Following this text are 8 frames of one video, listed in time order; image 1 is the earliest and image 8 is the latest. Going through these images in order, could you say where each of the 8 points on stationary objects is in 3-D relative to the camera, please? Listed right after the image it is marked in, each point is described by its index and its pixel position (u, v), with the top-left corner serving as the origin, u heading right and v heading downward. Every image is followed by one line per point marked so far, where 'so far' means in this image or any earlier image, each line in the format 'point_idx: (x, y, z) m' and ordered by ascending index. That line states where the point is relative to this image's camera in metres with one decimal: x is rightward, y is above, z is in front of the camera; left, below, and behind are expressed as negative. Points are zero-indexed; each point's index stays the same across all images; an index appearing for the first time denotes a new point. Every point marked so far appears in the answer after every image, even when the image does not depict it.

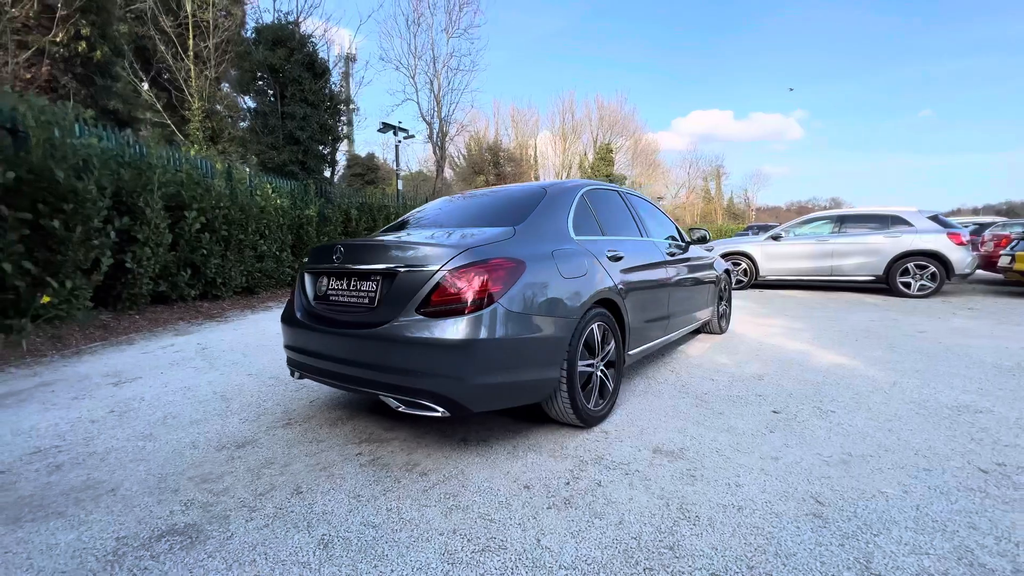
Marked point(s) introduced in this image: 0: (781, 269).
0: (+6.4, +0.5, +10.6) m
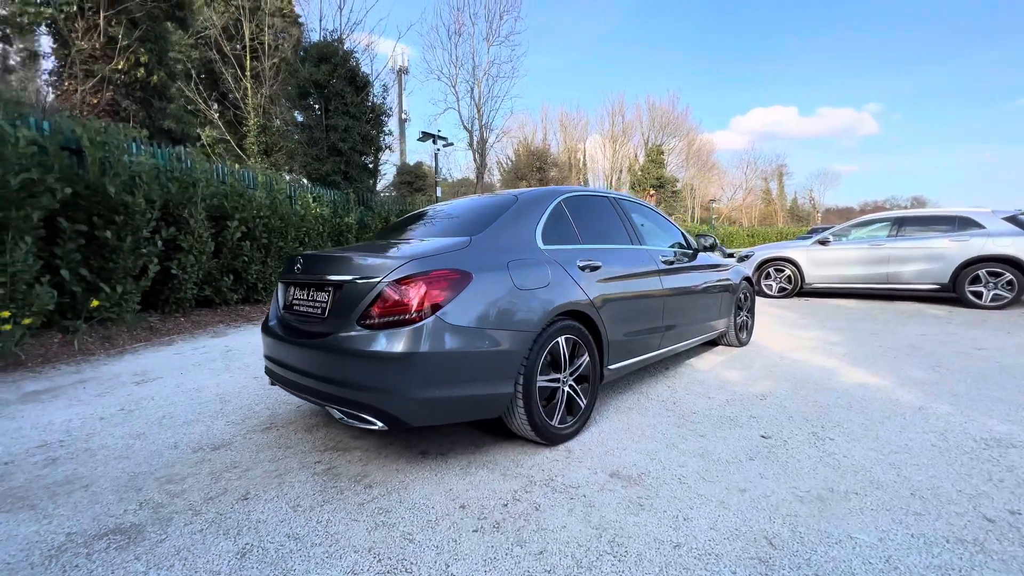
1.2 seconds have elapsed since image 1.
0: (+7.0, +0.3, +9.8) m
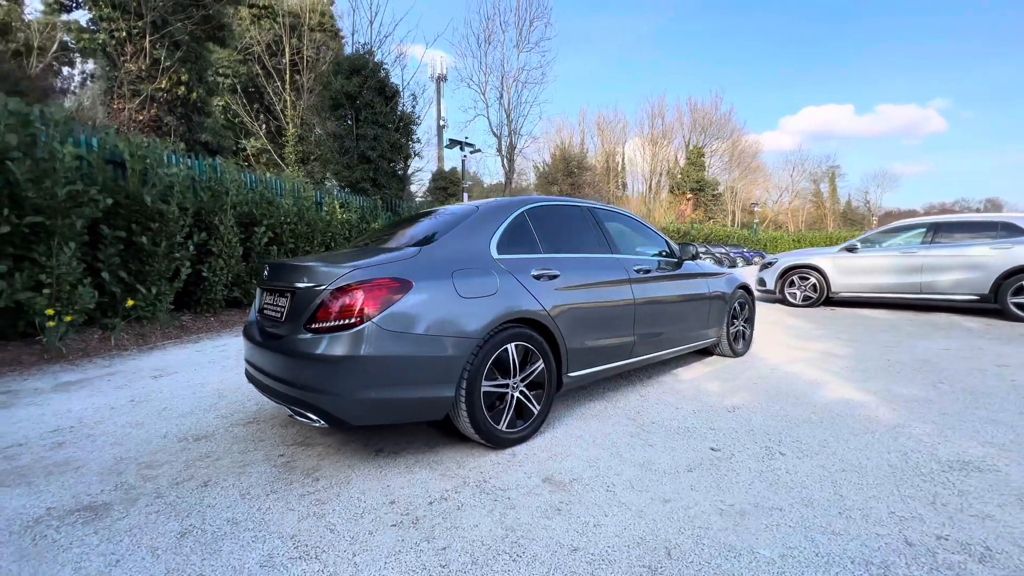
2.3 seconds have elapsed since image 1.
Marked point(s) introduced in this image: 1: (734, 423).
0: (+7.2, +0.1, +9.3) m
1: (+1.6, -1.0, +3.3) m
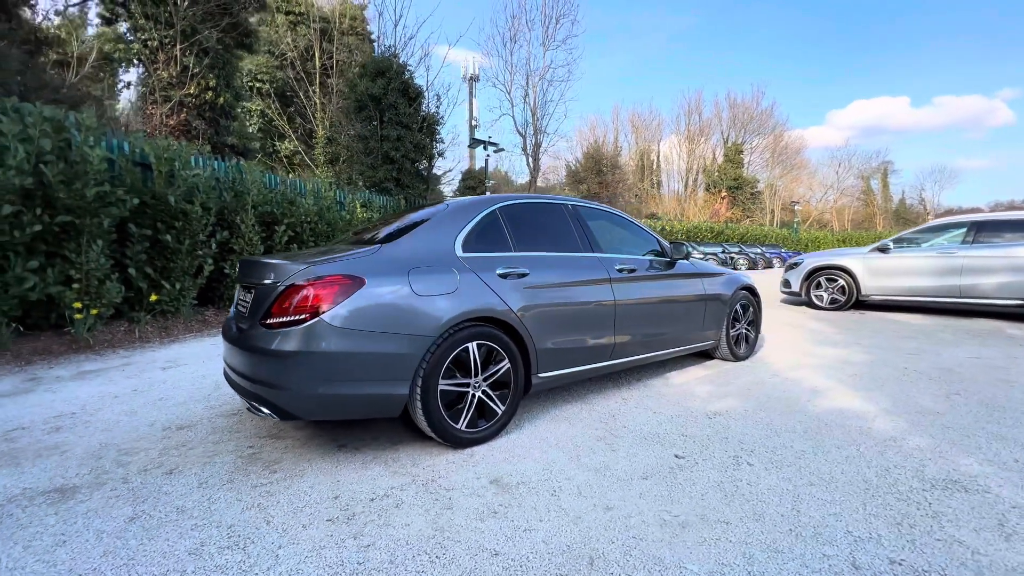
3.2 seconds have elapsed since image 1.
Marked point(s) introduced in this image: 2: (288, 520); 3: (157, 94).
0: (+7.4, 0.0, +8.8) m
1: (+1.4, -1.0, +3.1) m
2: (-1.1, -1.1, +2.2) m
3: (-7.5, +4.1, +9.4) m
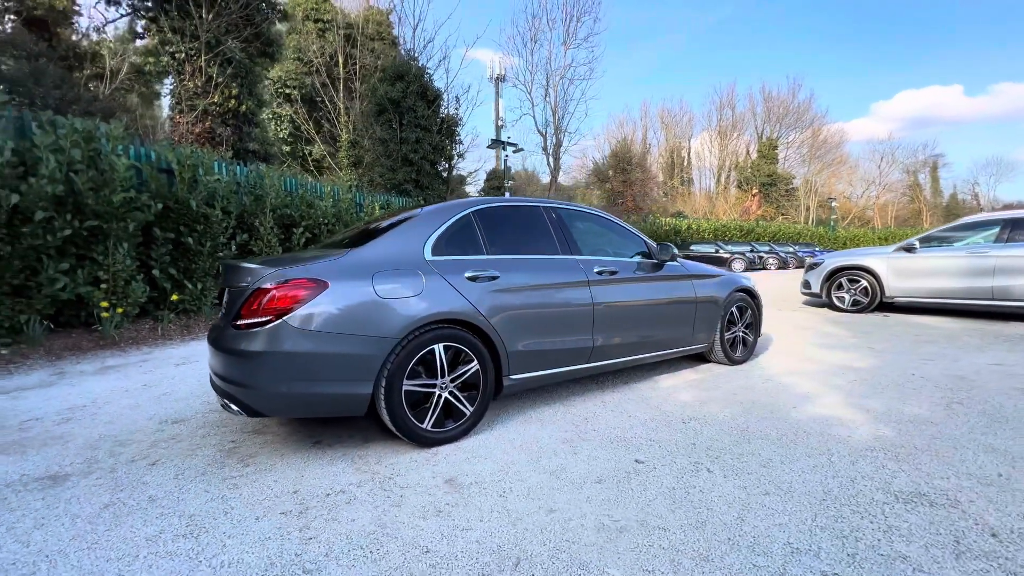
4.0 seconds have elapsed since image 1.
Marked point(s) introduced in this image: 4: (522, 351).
0: (+7.5, 0.0, +8.3) m
1: (+1.2, -1.0, +3.1) m
2: (-1.4, -1.1, +2.3) m
3: (-7.3, +4.1, +9.9) m
4: (+0.1, -0.5, +3.4) m
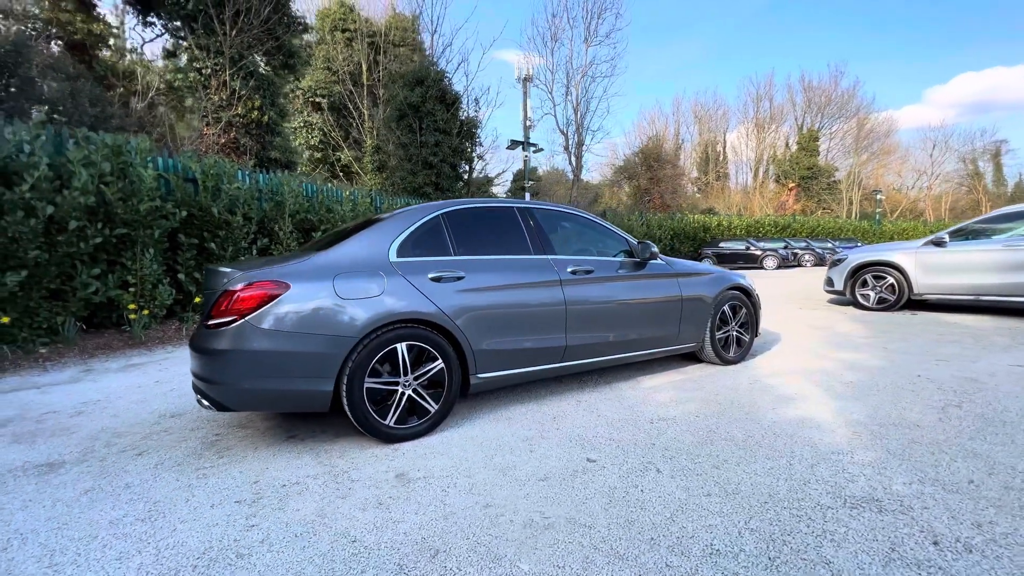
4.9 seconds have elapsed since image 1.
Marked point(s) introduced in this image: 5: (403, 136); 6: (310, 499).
0: (+7.6, +0.1, +7.8) m
1: (+0.9, -1.0, +3.1) m
2: (-1.7, -1.1, +2.4) m
3: (-7.1, +4.0, +10.5) m
4: (-0.2, -0.5, +3.4) m
5: (-4.1, +5.7, +16.8) m
6: (-1.1, -1.1, +2.4) m
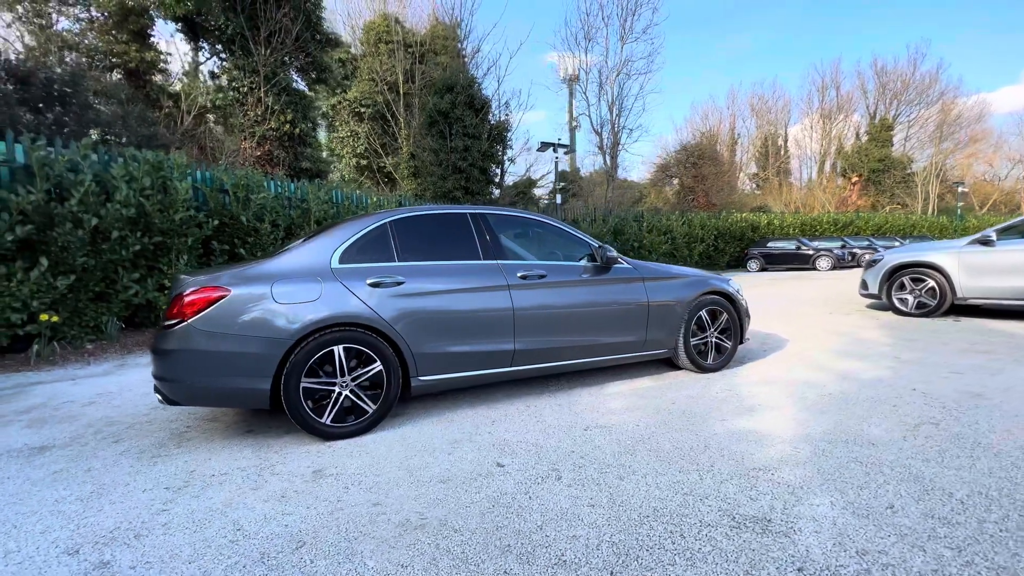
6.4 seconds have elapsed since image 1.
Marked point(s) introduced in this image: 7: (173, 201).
0: (+7.6, 0.0, +7.0) m
1: (+0.4, -1.0, +3.0) m
2: (-2.2, -1.2, +2.7) m
3: (-6.7, +3.9, +11.3) m
4: (-0.6, -0.5, +3.5) m
5: (-3.0, +5.6, +17.2) m
6: (-1.6, -1.2, +2.6) m
7: (-5.9, +1.5, +7.7) m
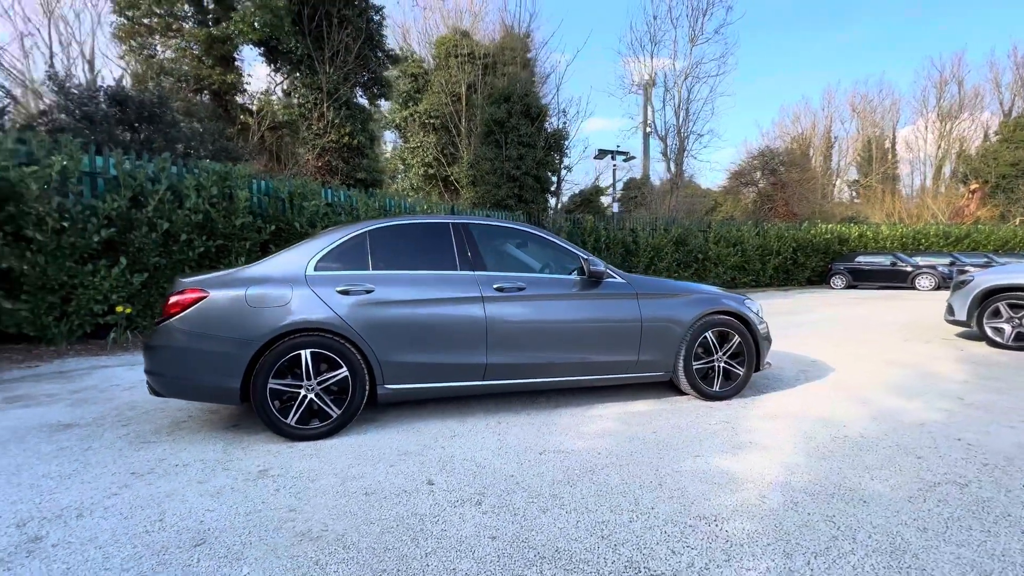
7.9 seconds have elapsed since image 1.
0: (+7.8, -0.4, +5.7) m
1: (0.0, -1.1, +2.9) m
2: (-2.6, -1.2, +3.0) m
3: (-5.5, +3.9, +12.2) m
4: (-0.9, -0.6, +3.5) m
5: (-0.9, +5.4, +17.5) m
6: (-2.0, -1.2, +2.8) m
7: (-5.3, +1.5, +8.5) m
